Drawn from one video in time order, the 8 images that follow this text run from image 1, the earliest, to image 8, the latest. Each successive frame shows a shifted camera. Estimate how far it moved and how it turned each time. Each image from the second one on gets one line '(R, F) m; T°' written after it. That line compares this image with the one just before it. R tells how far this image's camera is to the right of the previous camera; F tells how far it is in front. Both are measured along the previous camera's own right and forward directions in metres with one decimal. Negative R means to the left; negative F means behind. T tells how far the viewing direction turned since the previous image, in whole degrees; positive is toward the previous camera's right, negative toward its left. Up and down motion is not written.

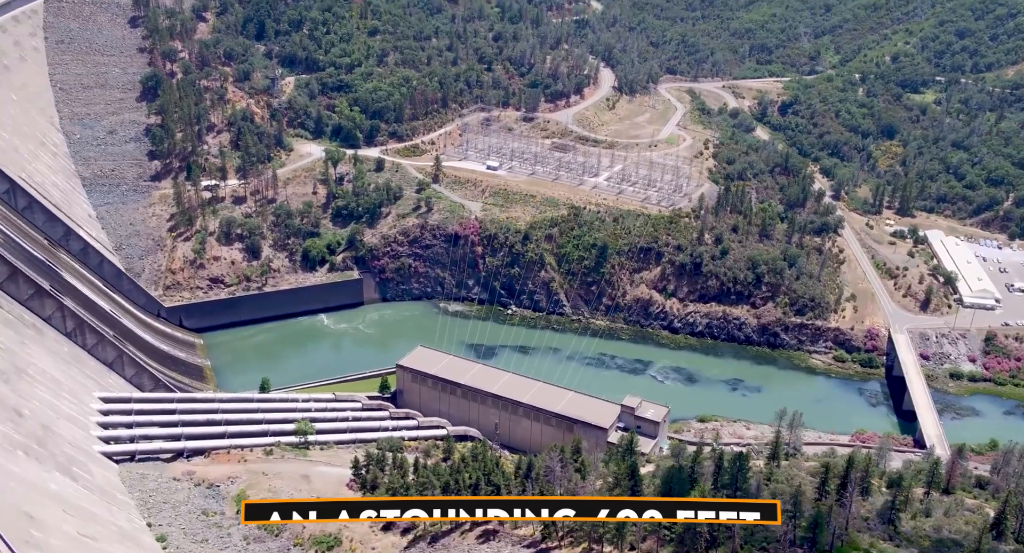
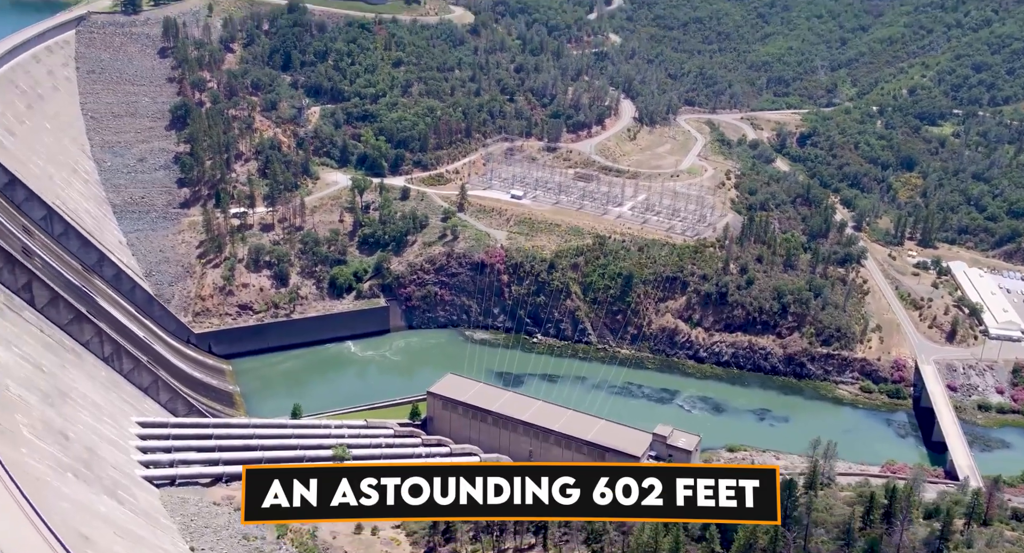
(-1.0, -0.3) m; 0°
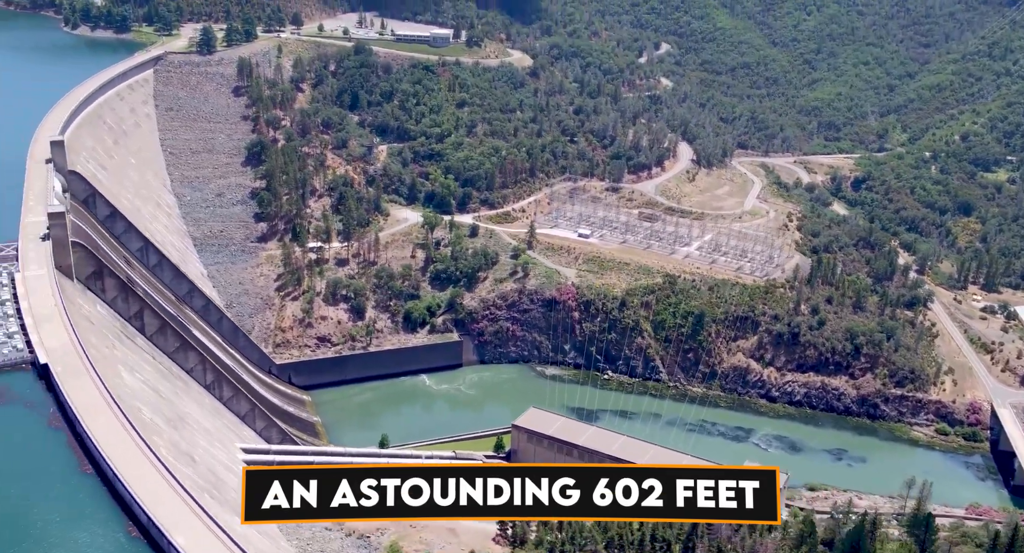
(-2.7, -0.8) m; -1°
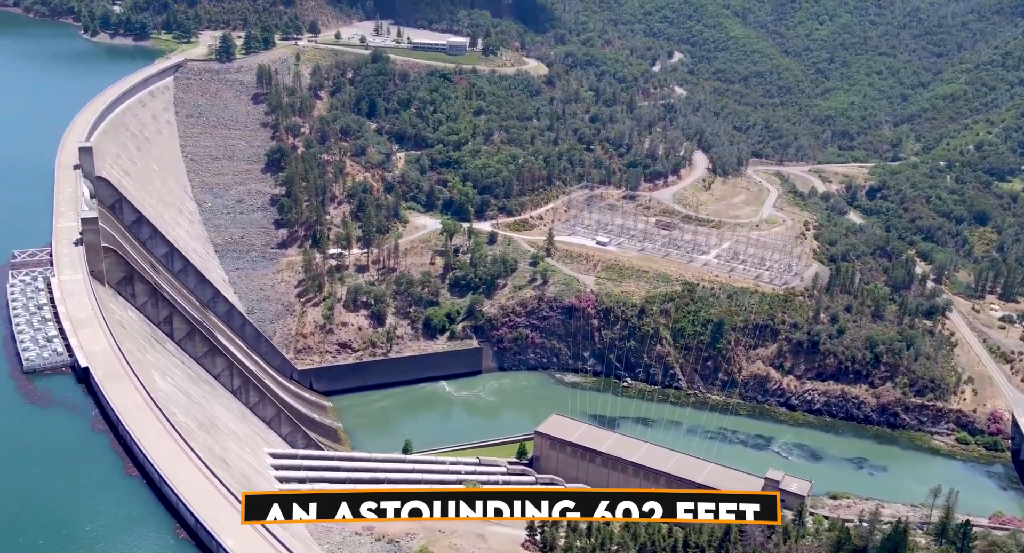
(-0.8, -0.2) m; 0°
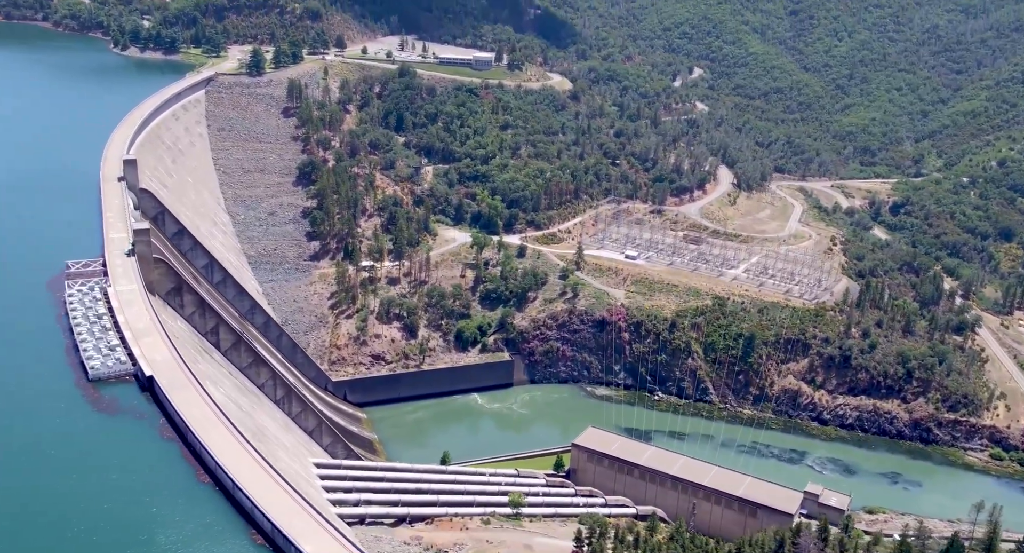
(-1.3, -0.3) m; -1°
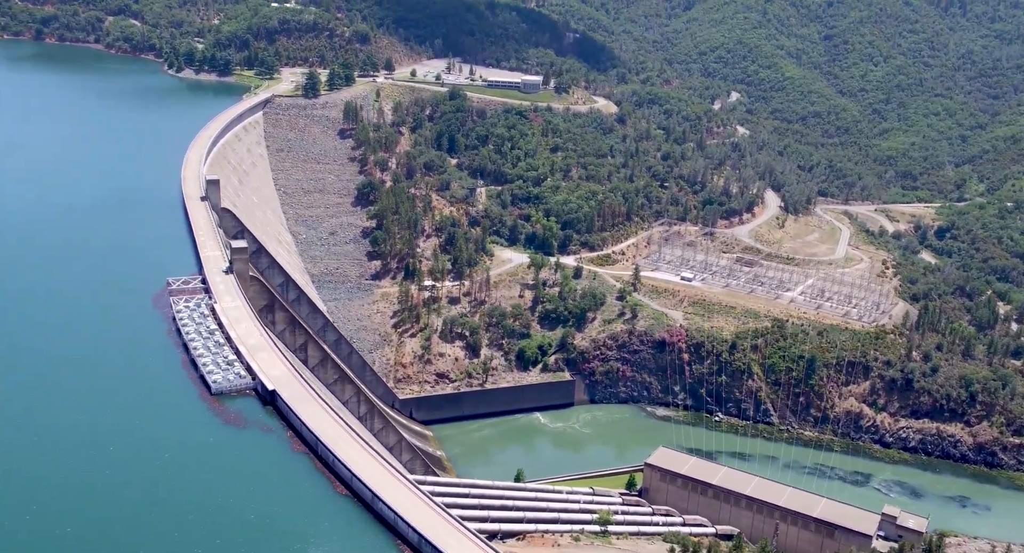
(-2.6, -0.7) m; -1°
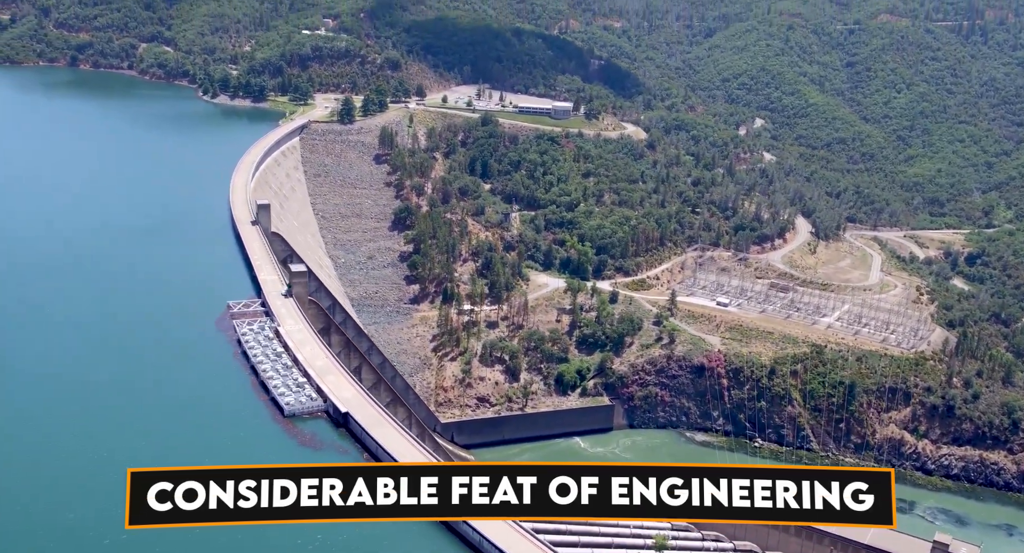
(-1.6, -0.4) m; -1°
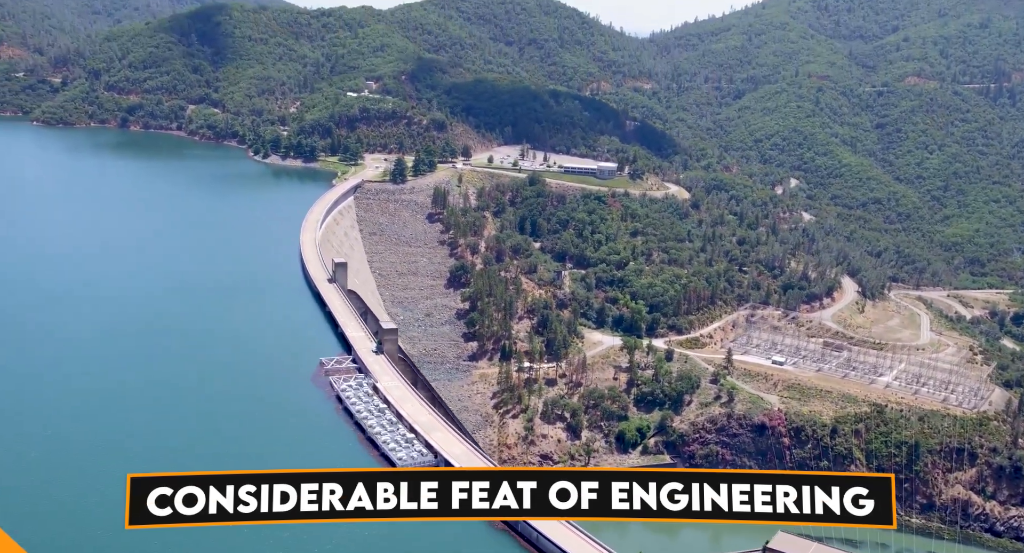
(-2.7, -0.6) m; -1°
